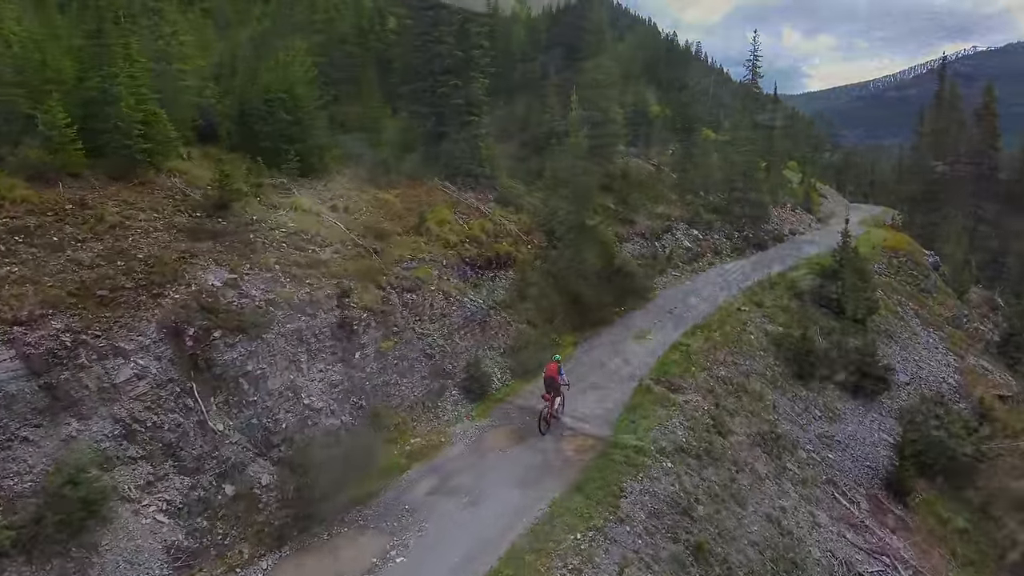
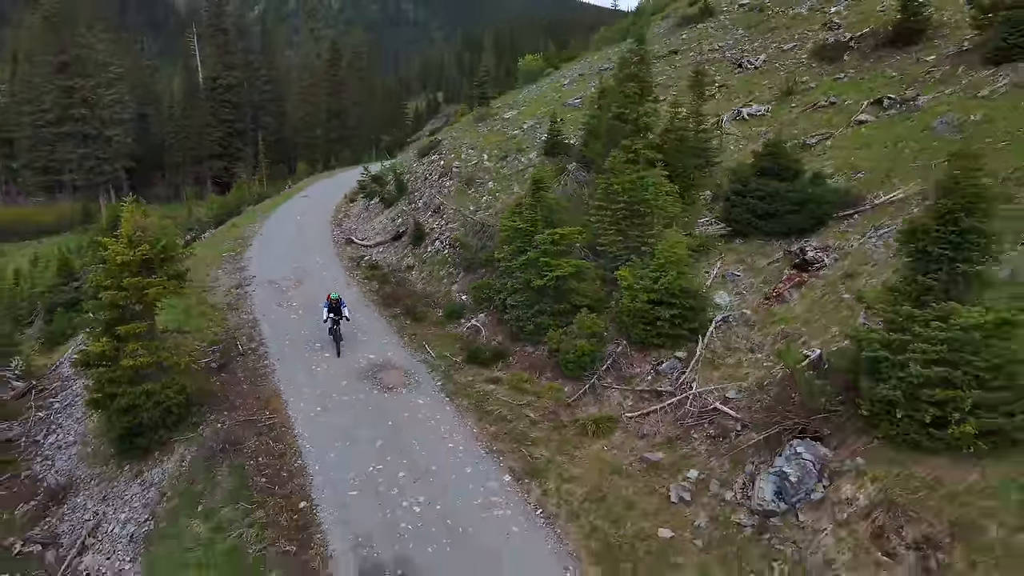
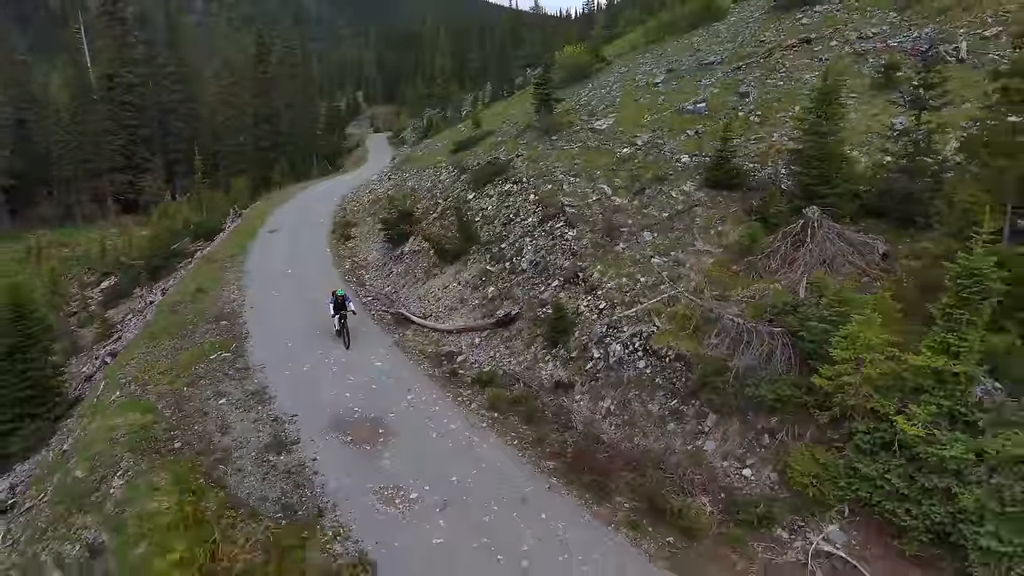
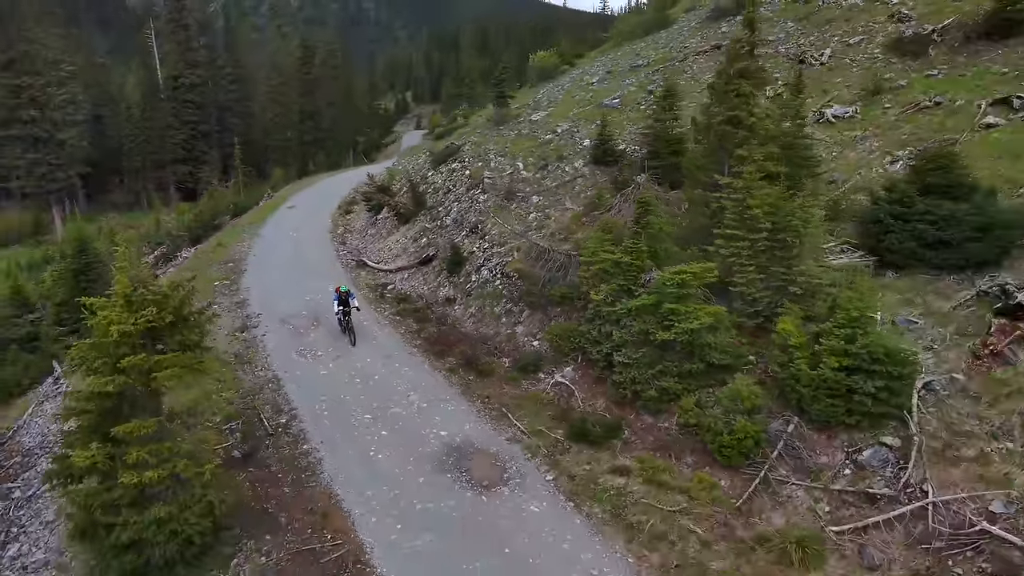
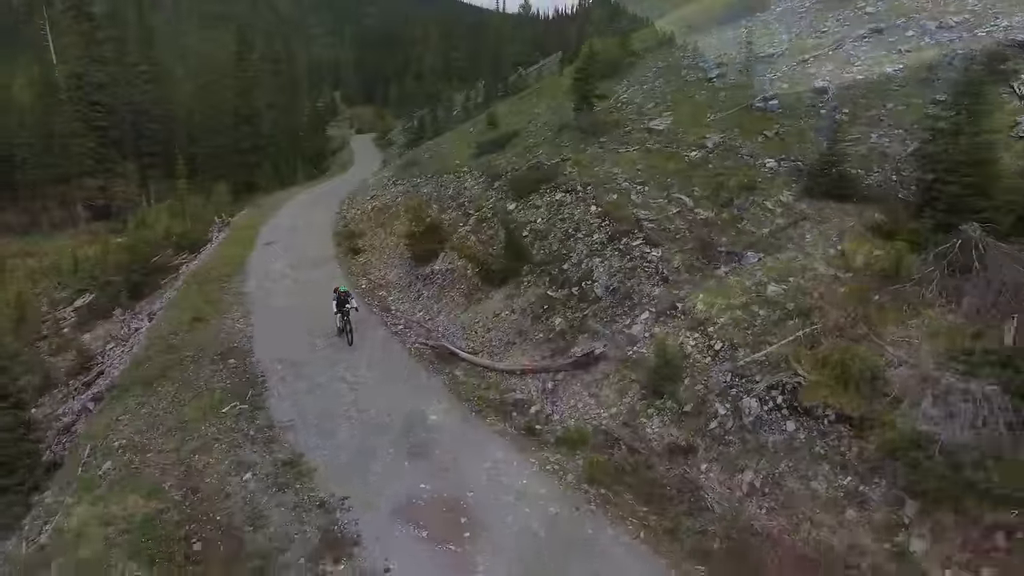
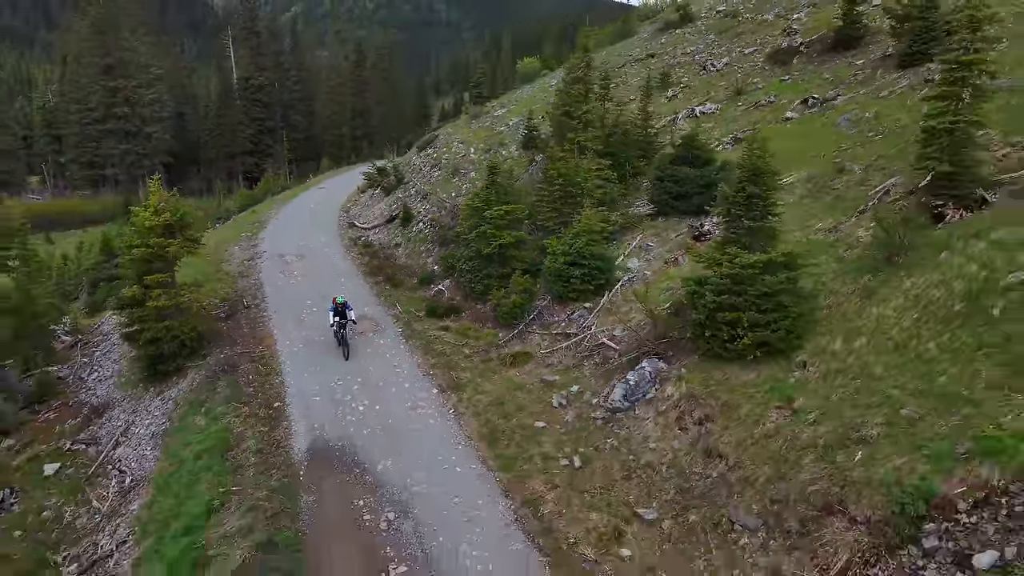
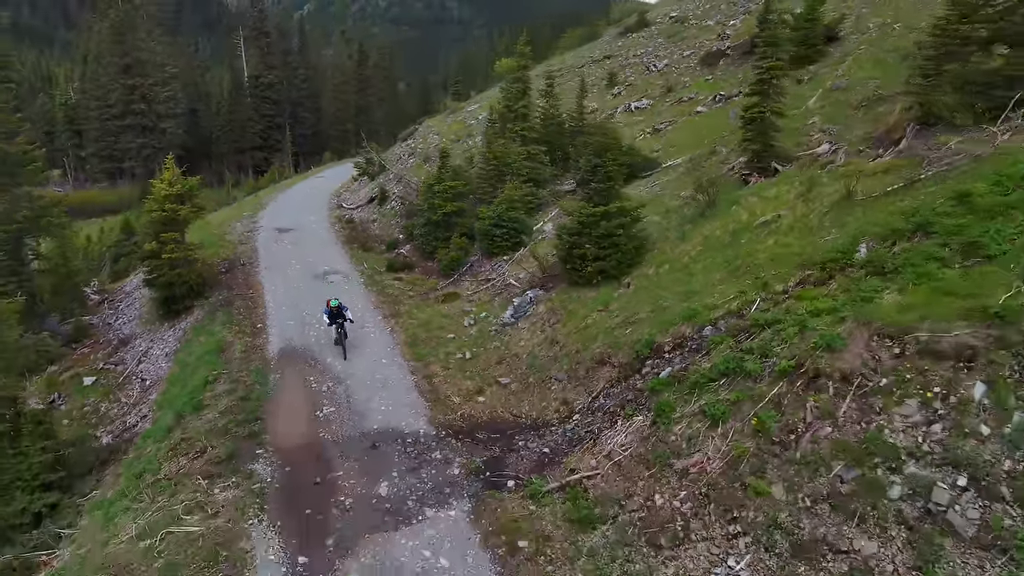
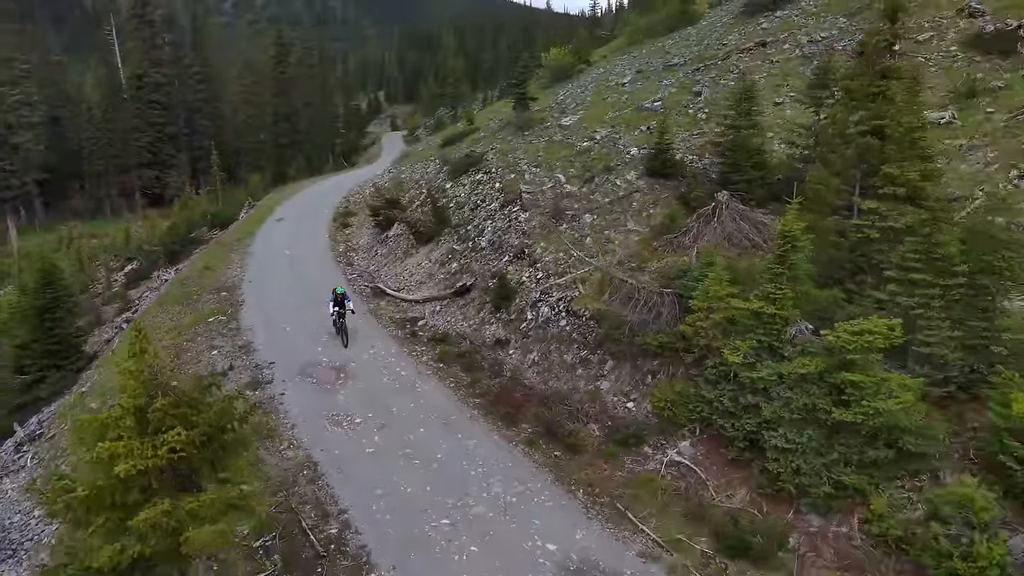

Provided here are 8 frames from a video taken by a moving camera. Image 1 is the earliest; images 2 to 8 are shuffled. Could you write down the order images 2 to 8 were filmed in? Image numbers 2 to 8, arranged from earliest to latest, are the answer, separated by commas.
5, 3, 8, 4, 2, 6, 7
